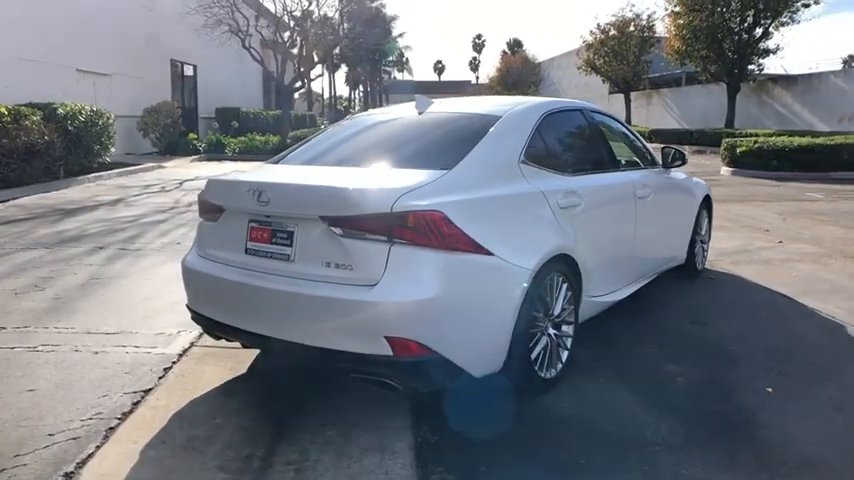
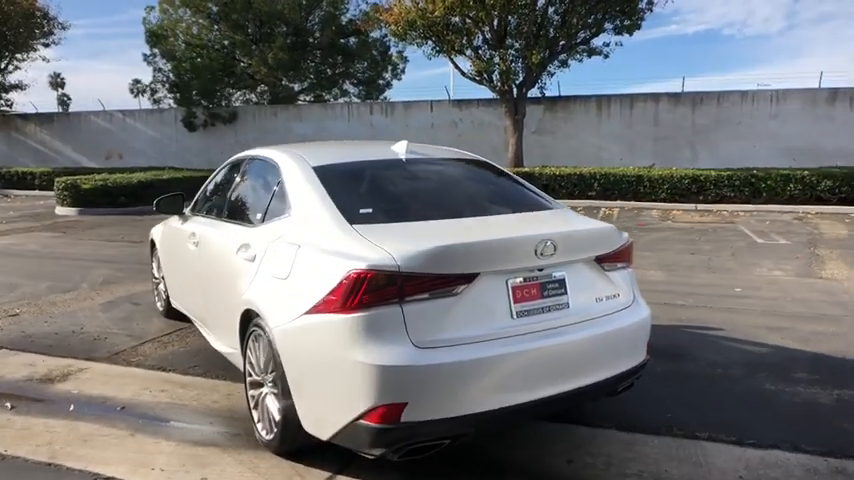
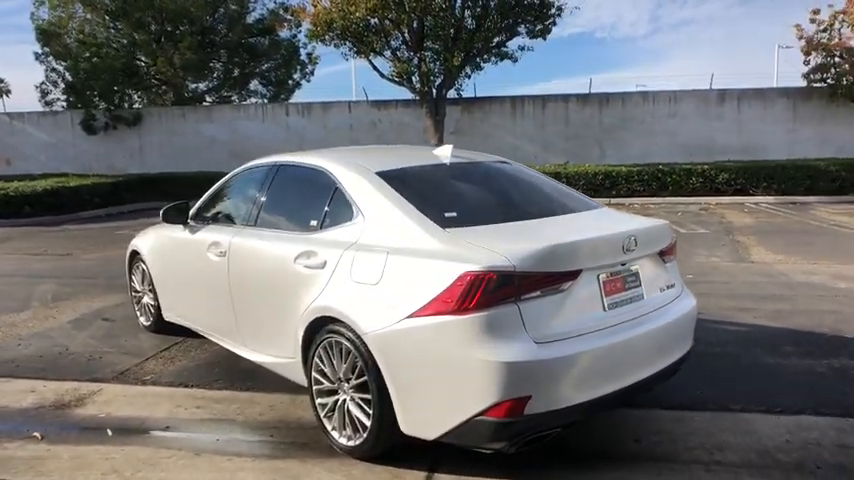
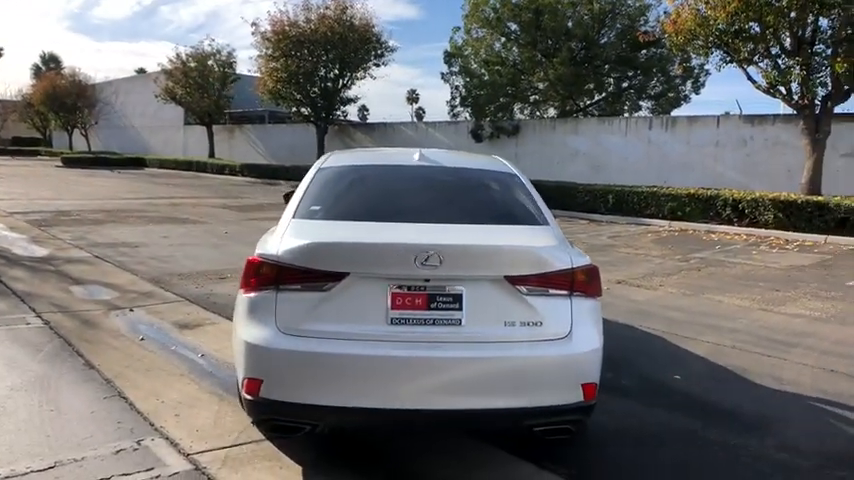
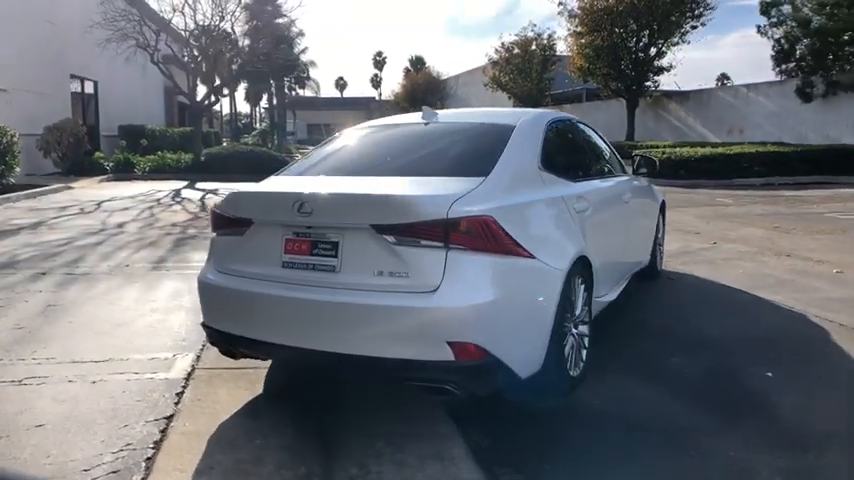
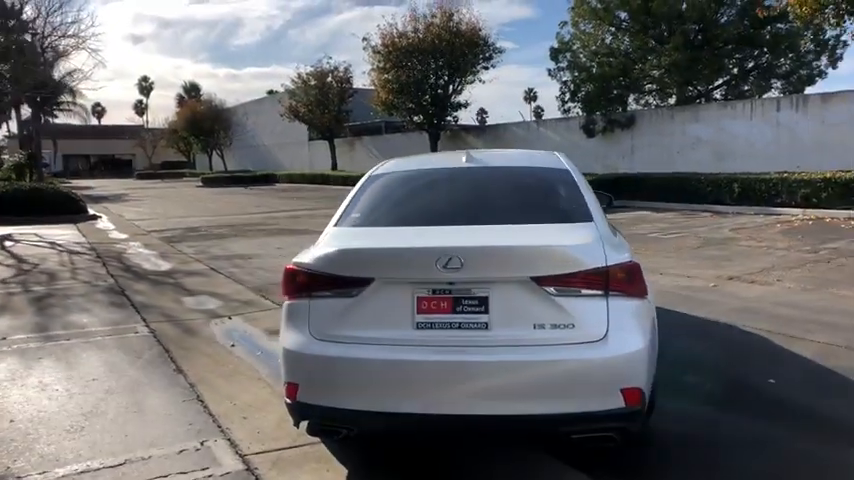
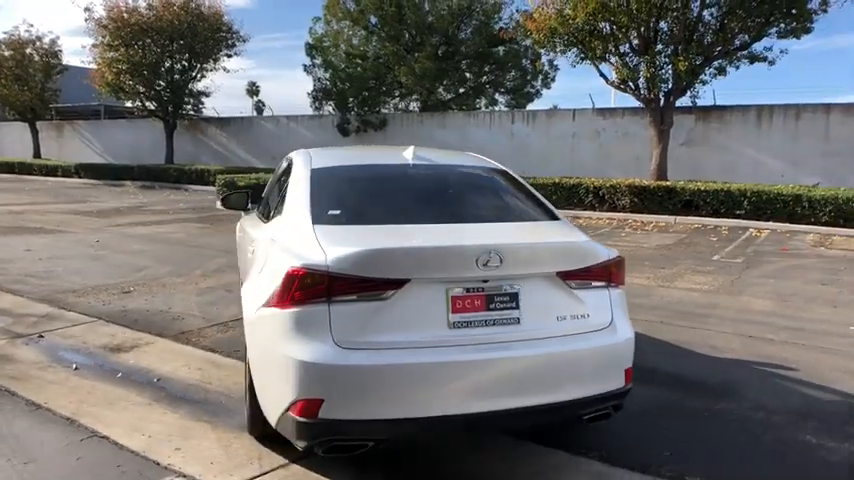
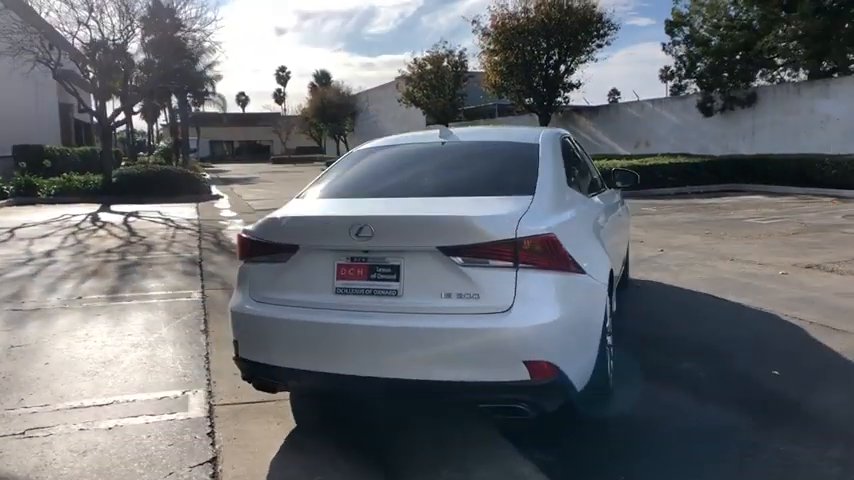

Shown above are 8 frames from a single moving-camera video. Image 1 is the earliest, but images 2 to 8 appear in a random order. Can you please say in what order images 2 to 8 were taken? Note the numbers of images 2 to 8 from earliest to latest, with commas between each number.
5, 8, 6, 4, 7, 2, 3
